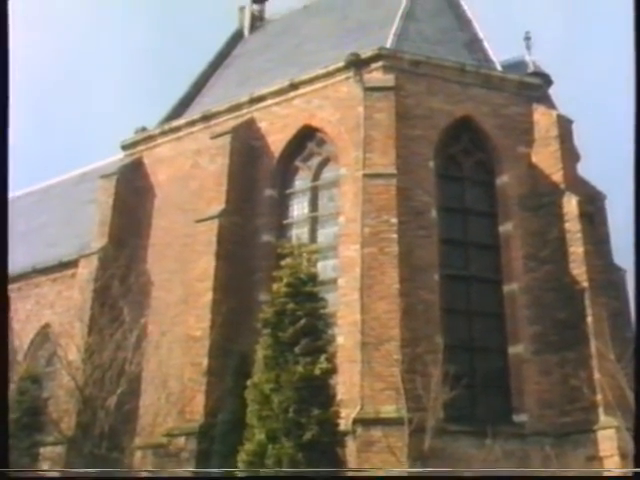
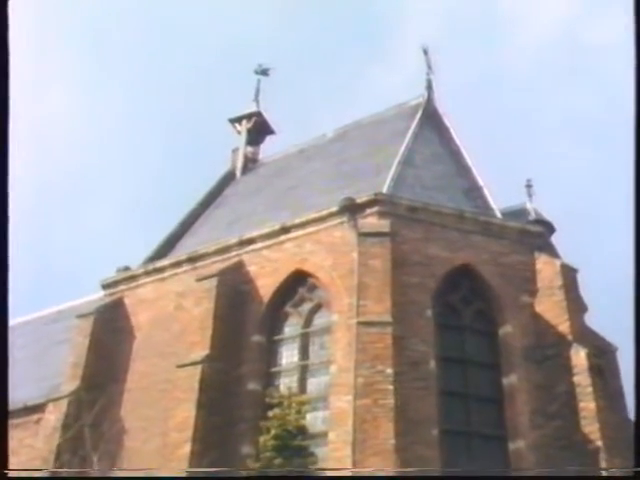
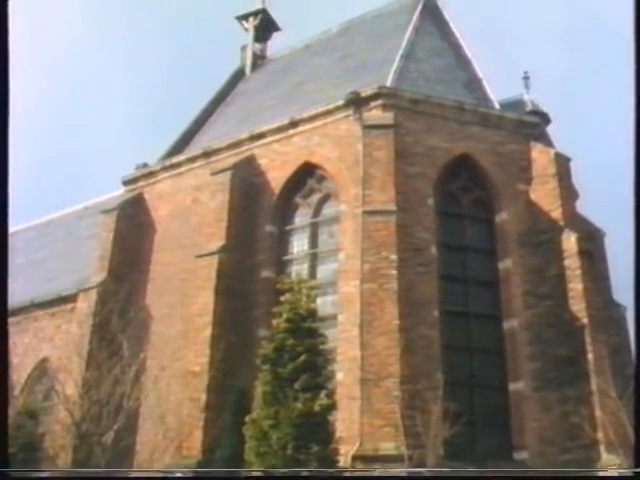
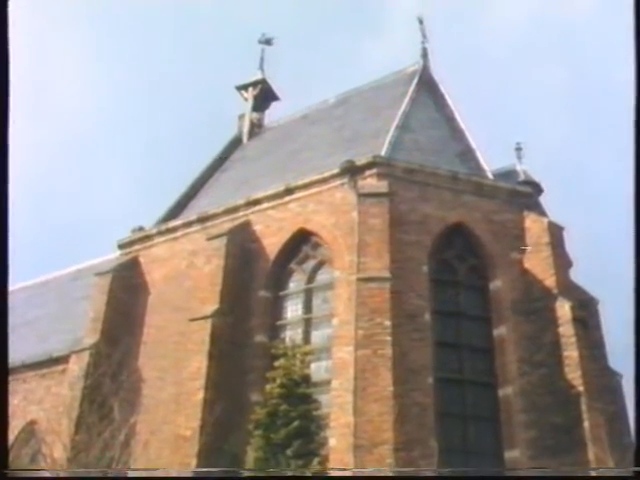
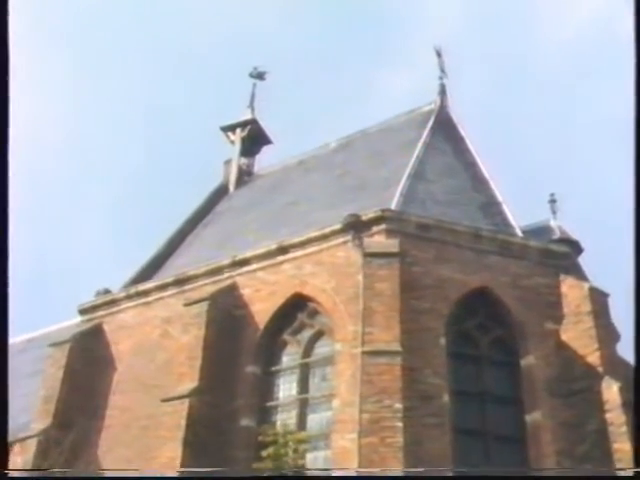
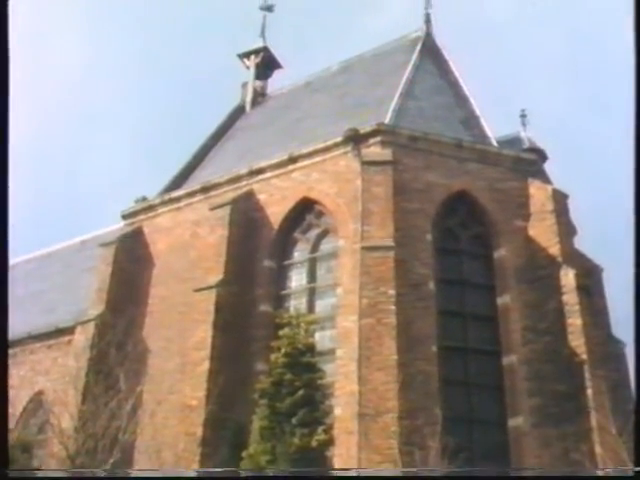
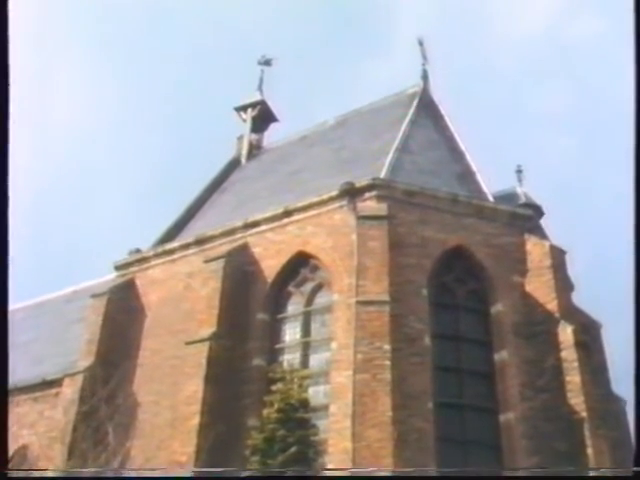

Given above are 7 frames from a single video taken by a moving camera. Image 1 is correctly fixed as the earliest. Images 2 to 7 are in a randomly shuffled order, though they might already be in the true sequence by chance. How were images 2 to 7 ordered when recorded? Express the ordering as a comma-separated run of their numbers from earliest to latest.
3, 6, 4, 7, 2, 5
